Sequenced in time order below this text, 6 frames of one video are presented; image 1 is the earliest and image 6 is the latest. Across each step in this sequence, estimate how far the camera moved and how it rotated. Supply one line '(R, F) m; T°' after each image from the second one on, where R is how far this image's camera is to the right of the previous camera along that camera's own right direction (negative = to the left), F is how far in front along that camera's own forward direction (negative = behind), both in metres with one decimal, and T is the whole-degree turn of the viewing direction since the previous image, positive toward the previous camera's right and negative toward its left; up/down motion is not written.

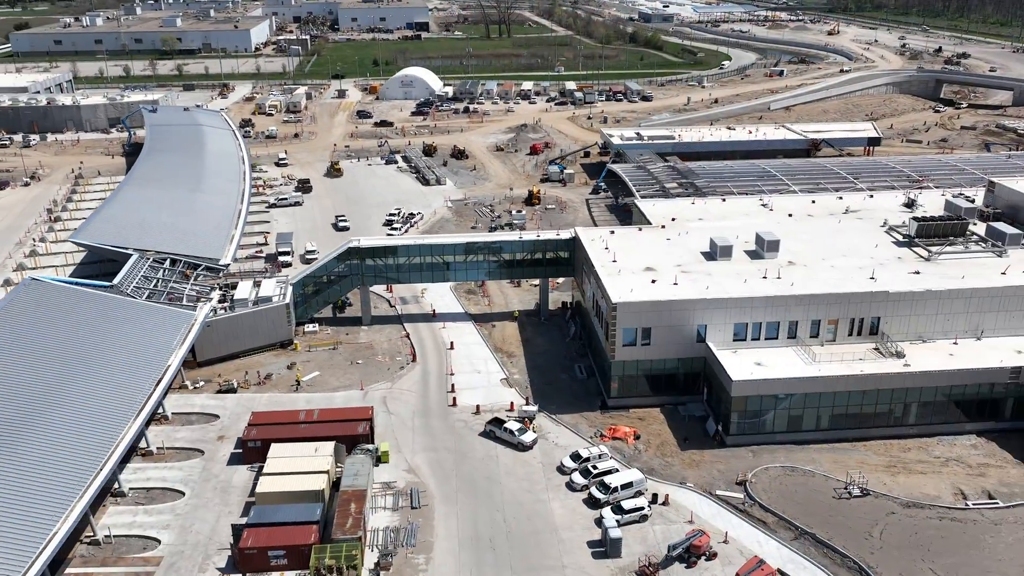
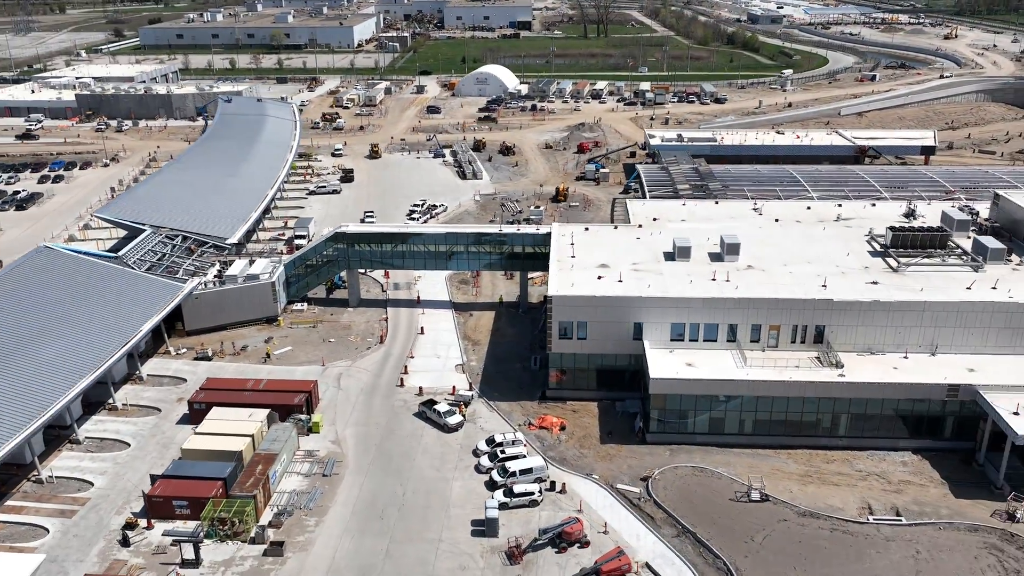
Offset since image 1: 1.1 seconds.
(+9.1, -0.9) m; -8°
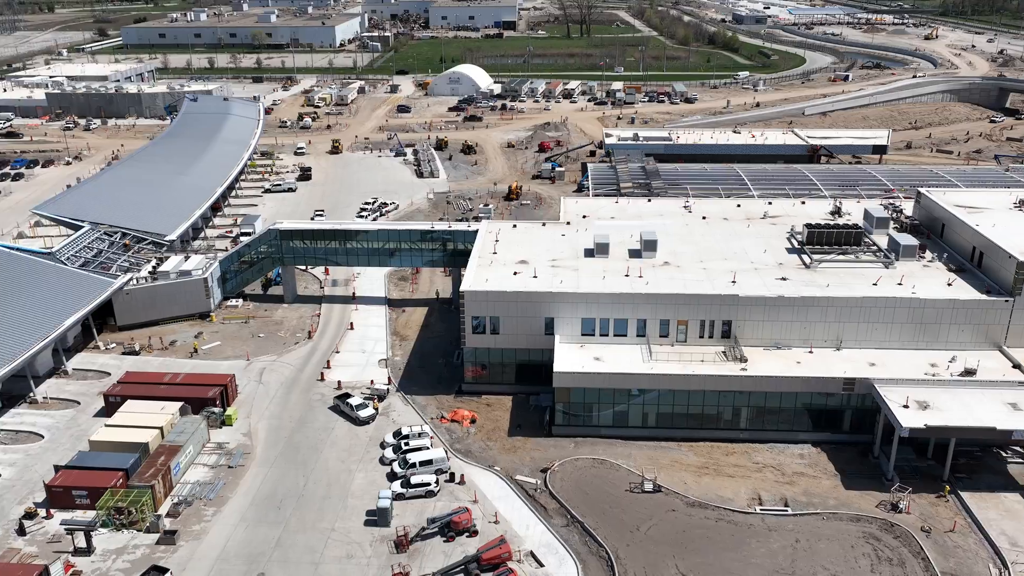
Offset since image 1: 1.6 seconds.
(+4.4, -0.7) m; 0°
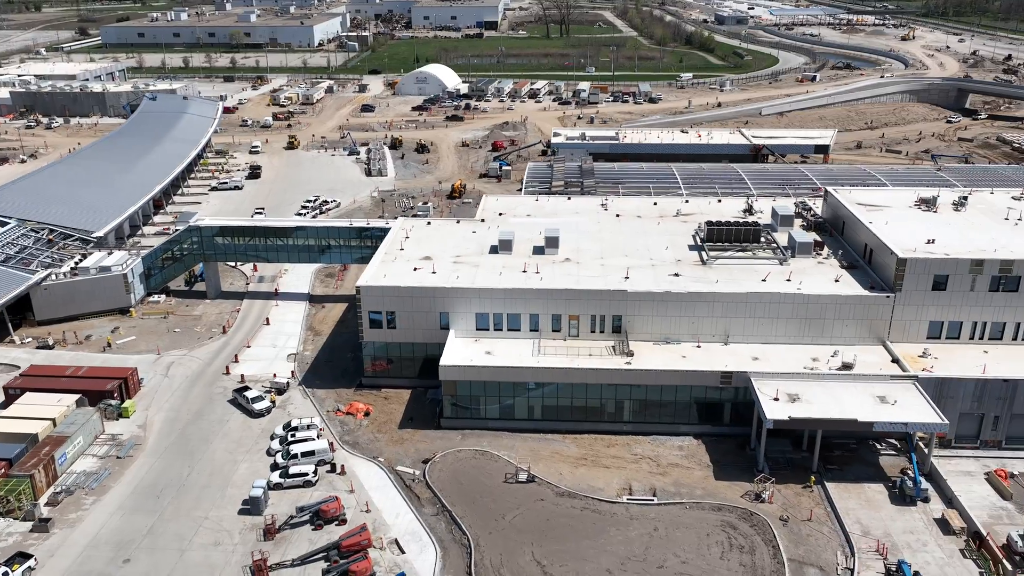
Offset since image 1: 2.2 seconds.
(+5.5, -0.8) m; 0°
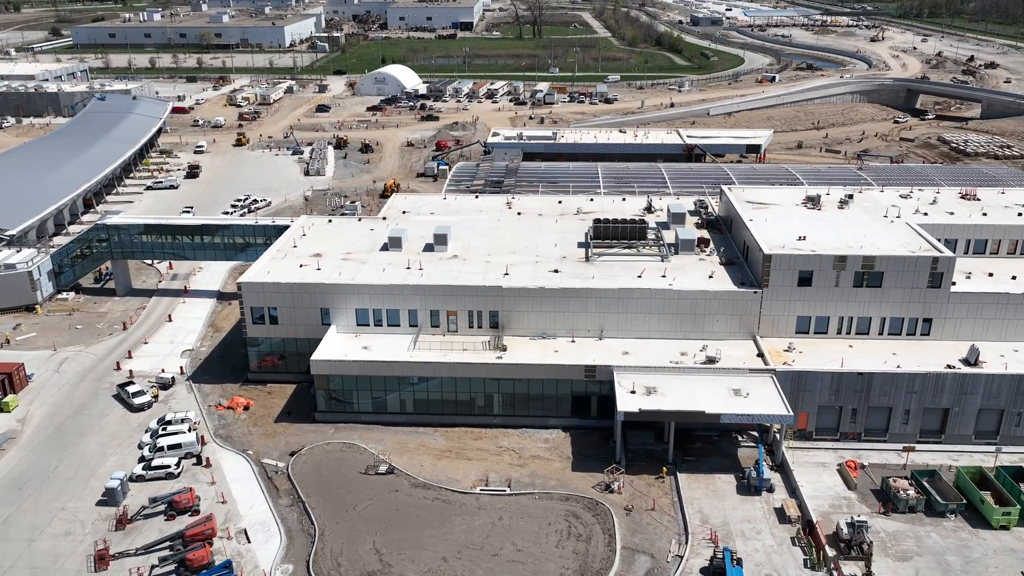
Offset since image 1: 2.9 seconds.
(+6.2, -0.8) m; 0°
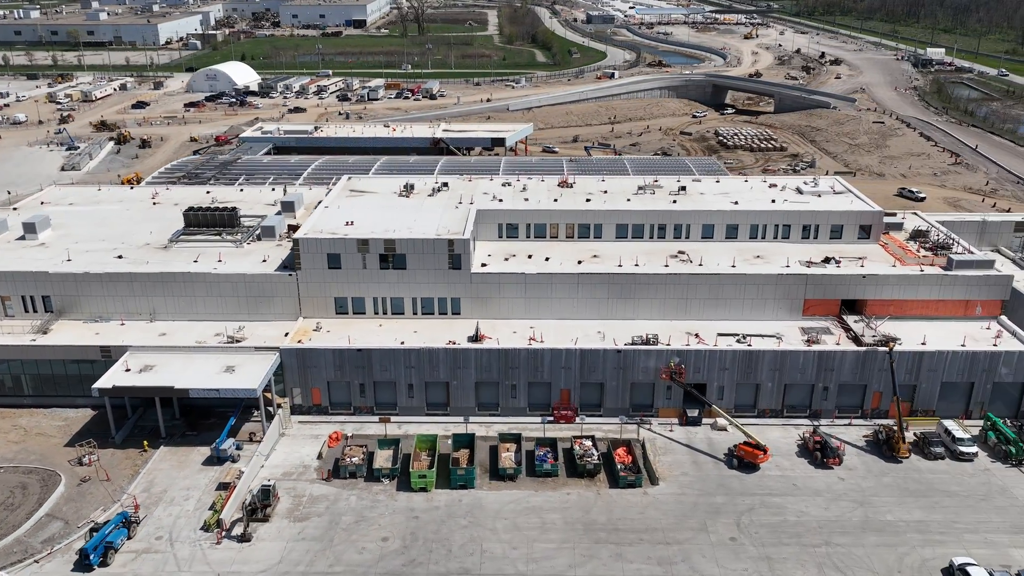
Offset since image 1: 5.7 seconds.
(+22.8, -2.5) m; +2°
